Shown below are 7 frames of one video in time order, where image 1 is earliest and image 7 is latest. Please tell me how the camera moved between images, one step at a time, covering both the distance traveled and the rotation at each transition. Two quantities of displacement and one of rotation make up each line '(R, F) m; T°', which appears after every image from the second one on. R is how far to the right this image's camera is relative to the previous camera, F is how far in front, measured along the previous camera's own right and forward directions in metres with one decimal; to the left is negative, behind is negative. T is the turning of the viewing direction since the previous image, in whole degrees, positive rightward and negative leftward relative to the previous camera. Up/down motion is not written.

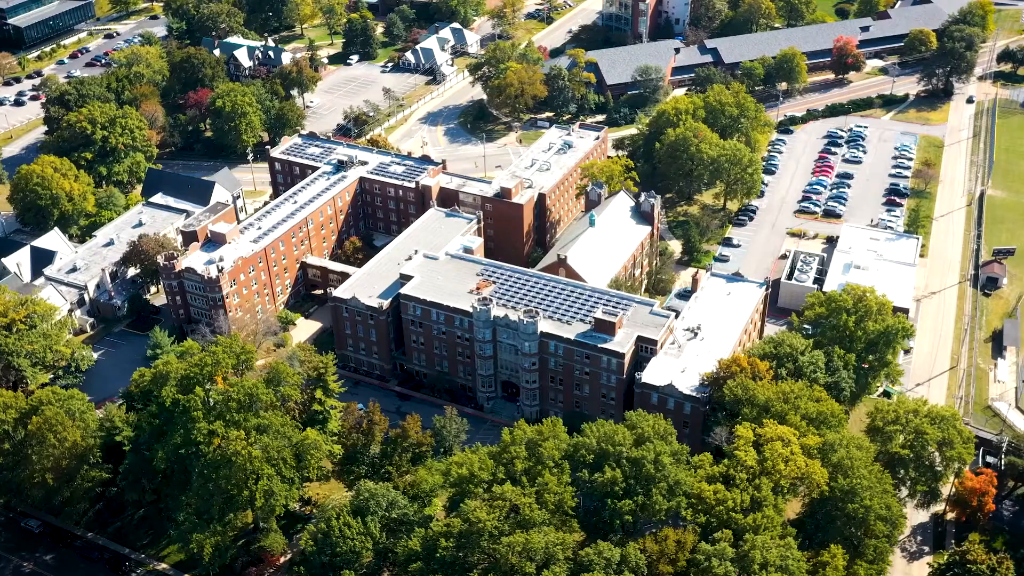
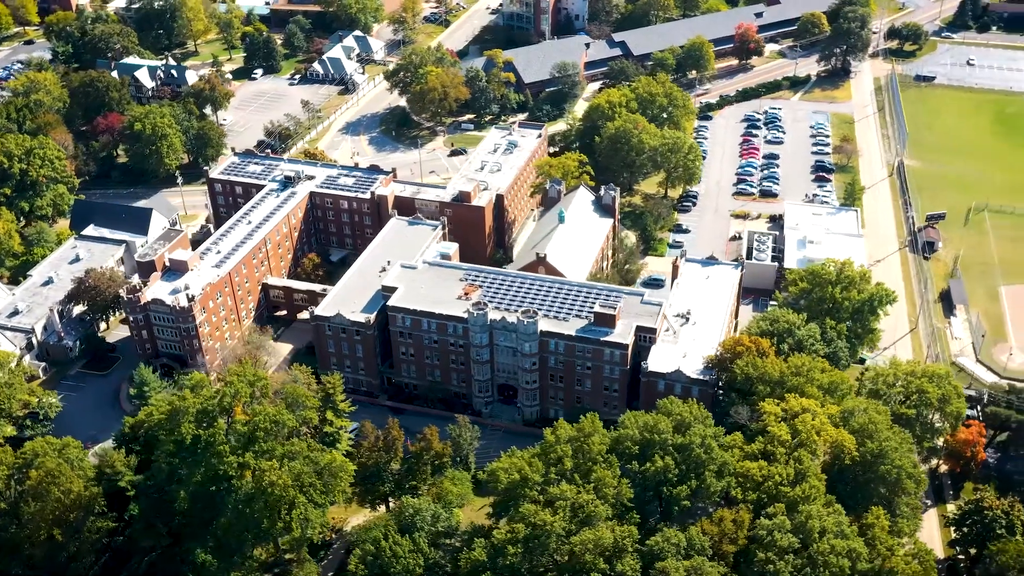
(-12.3, +1.0) m; +8°
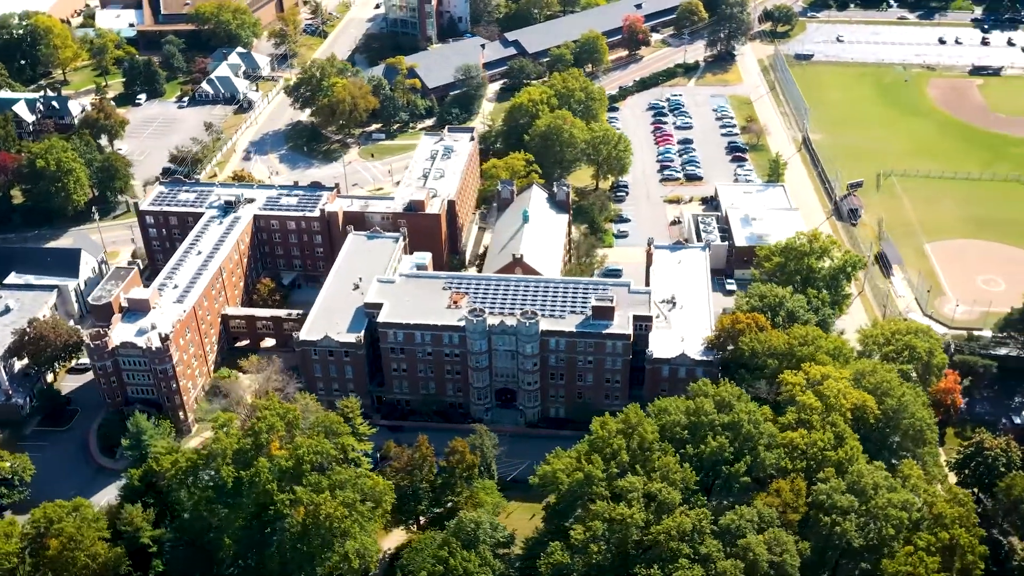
(-14.6, +1.5) m; +9°
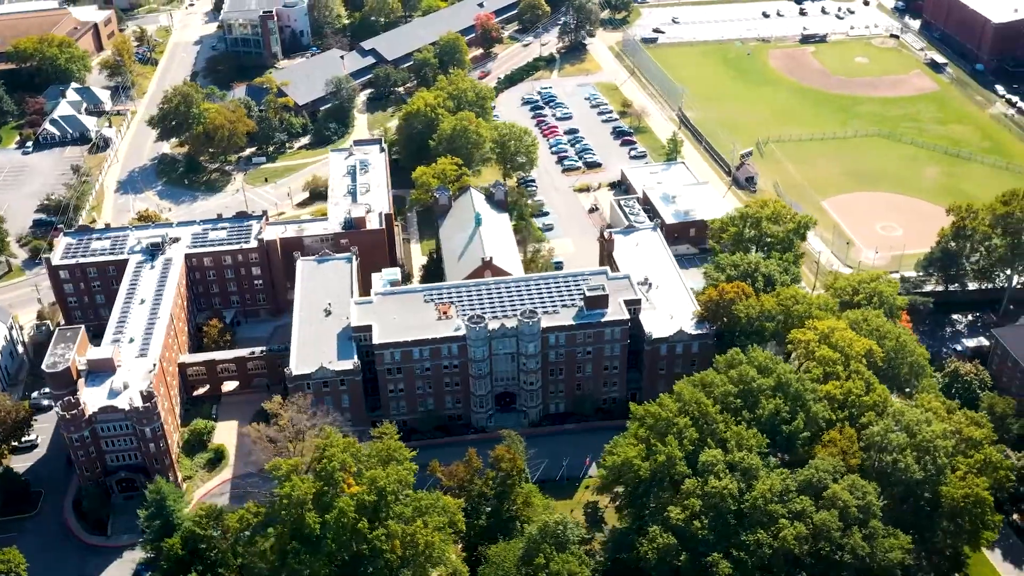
(-19.6, +2.5) m; +12°
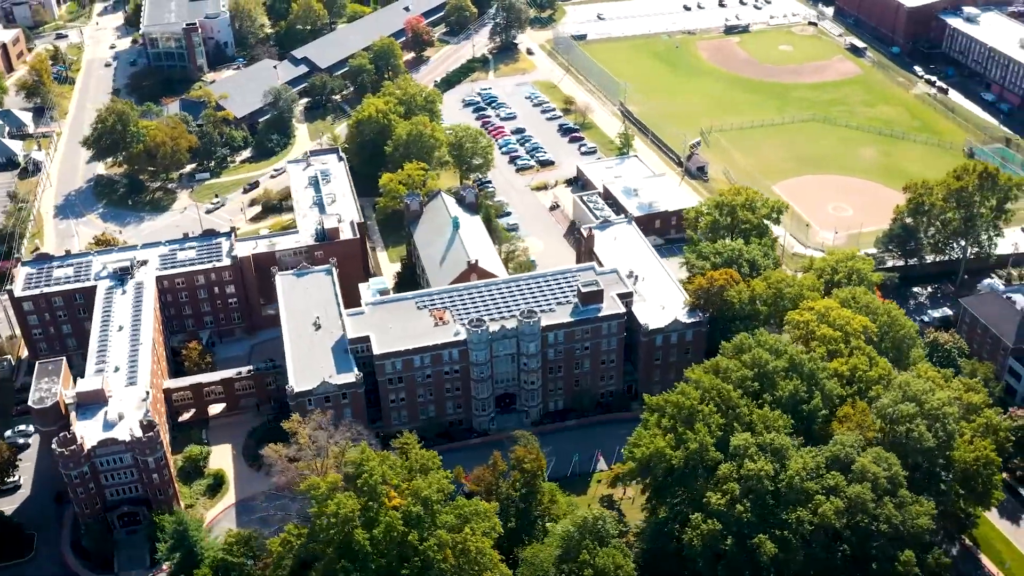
(-9.2, +0.6) m; +6°
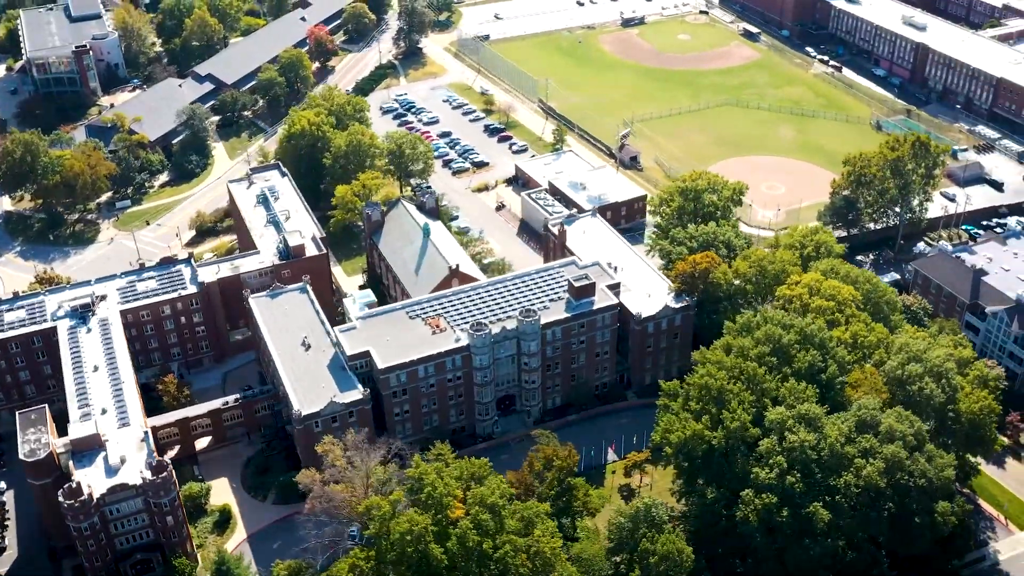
(-12.7, +1.3) m; +8°
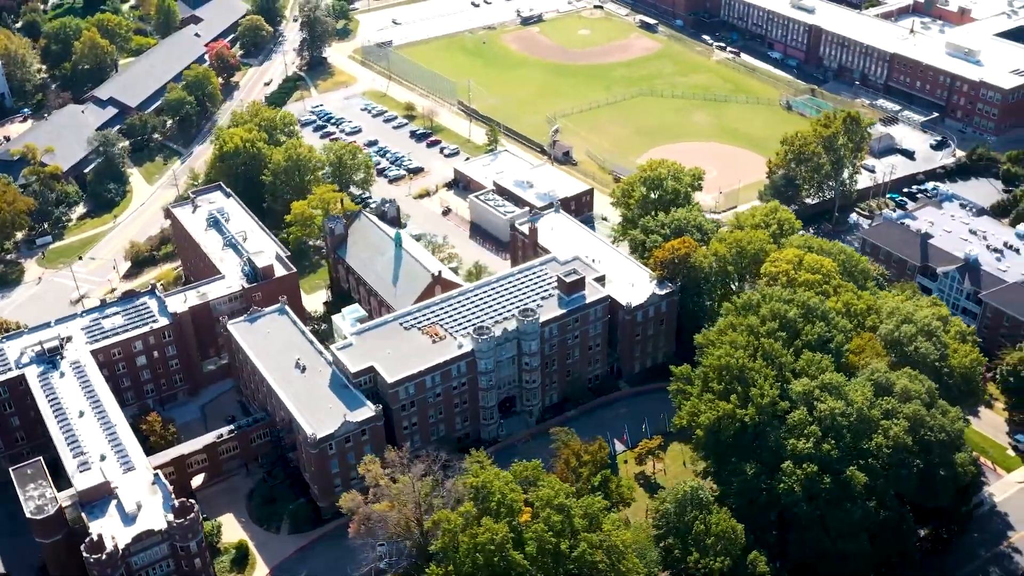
(-12.5, +1.3) m; +8°
